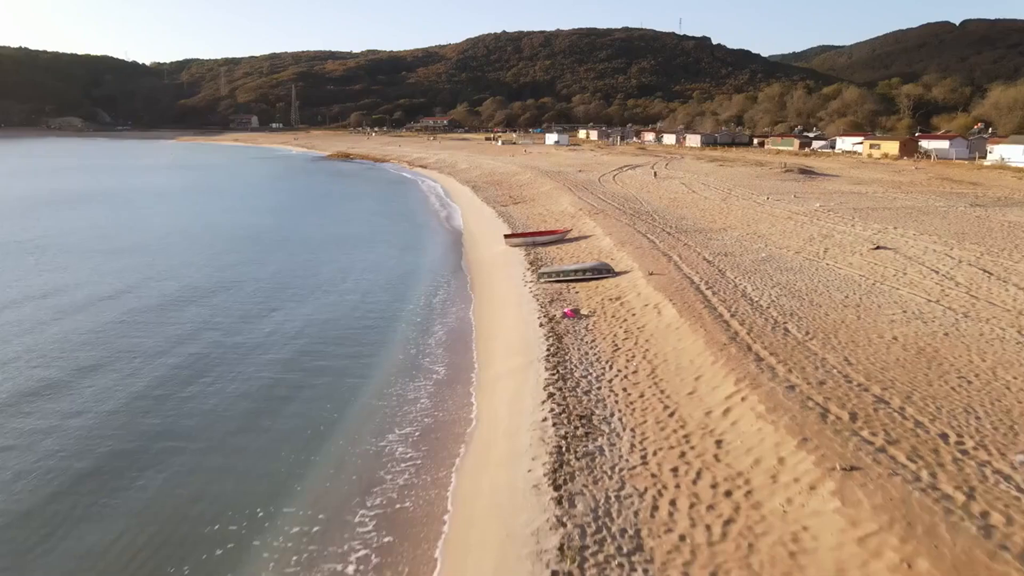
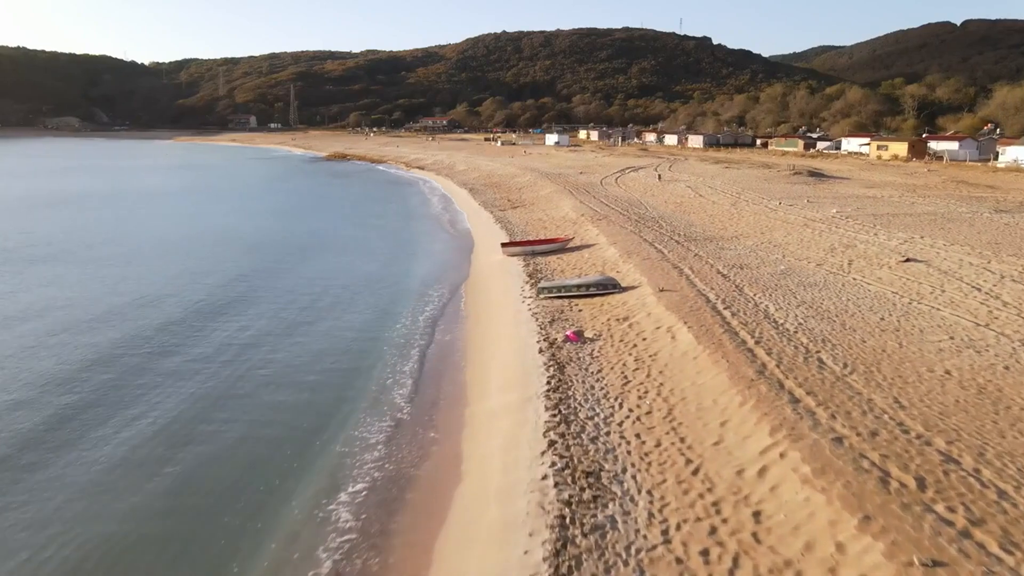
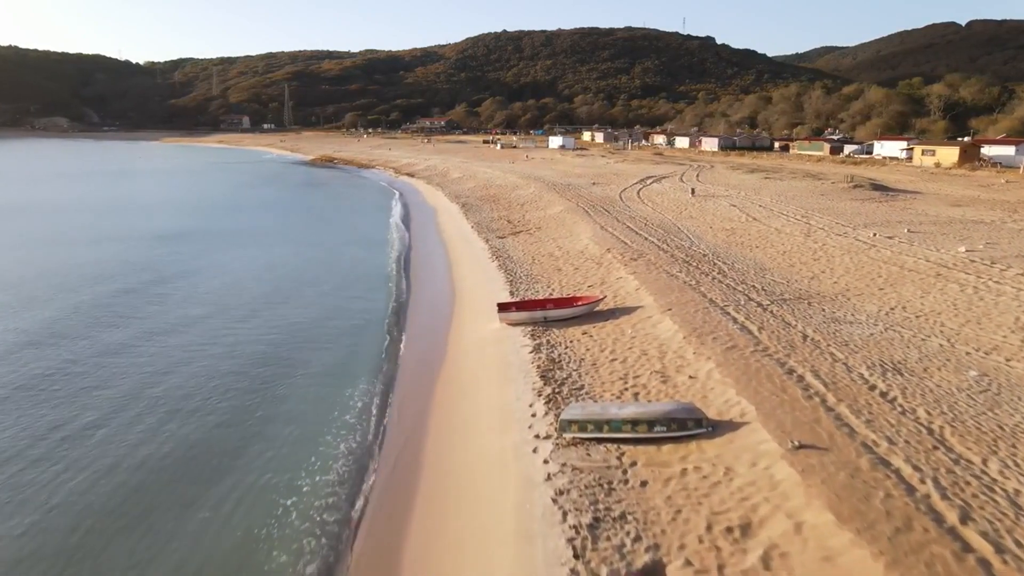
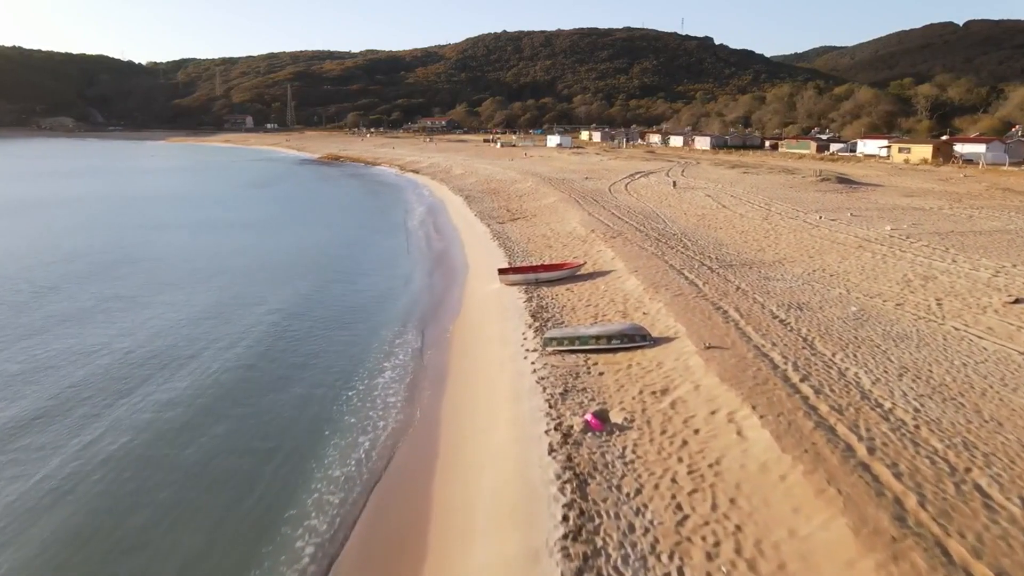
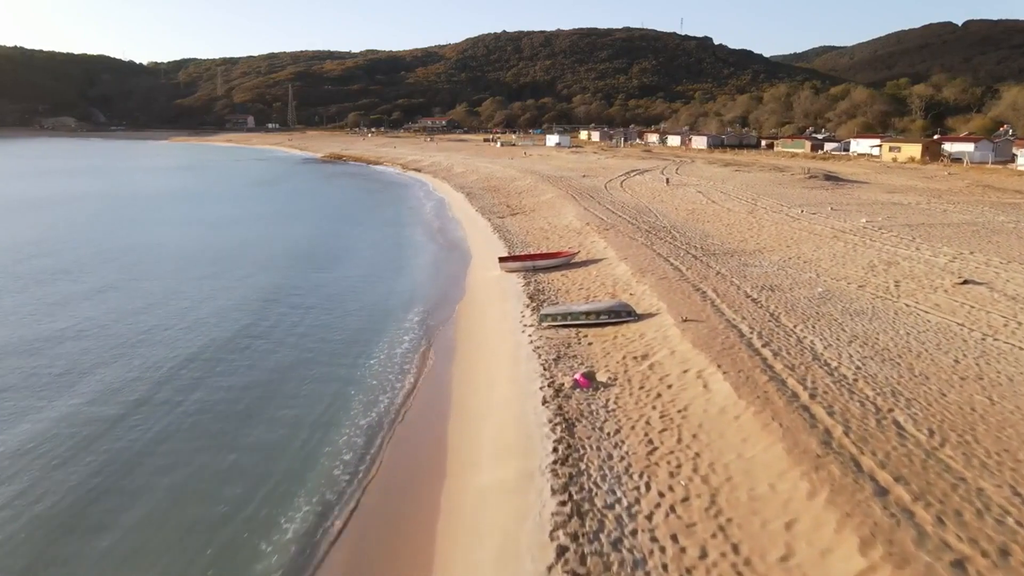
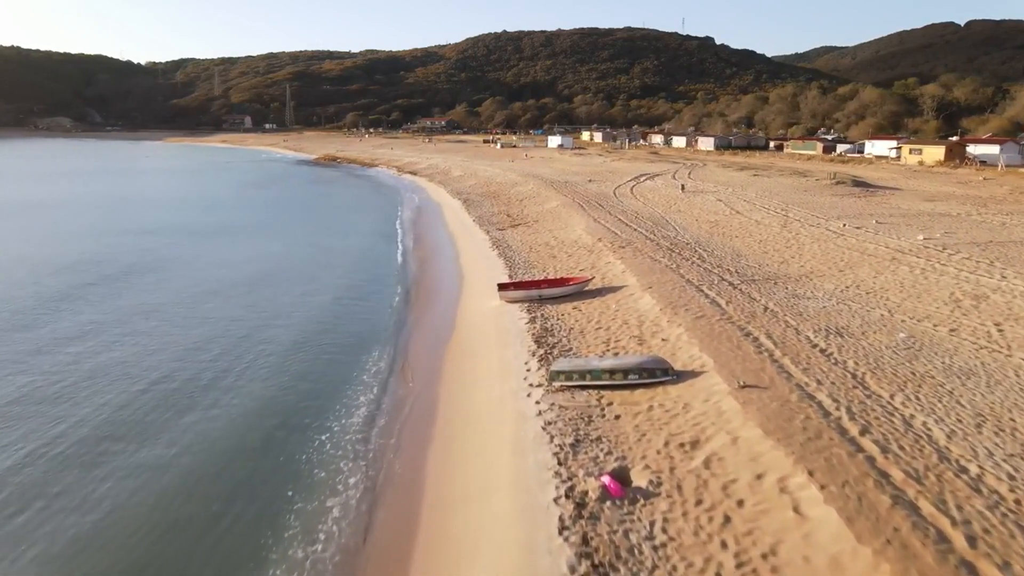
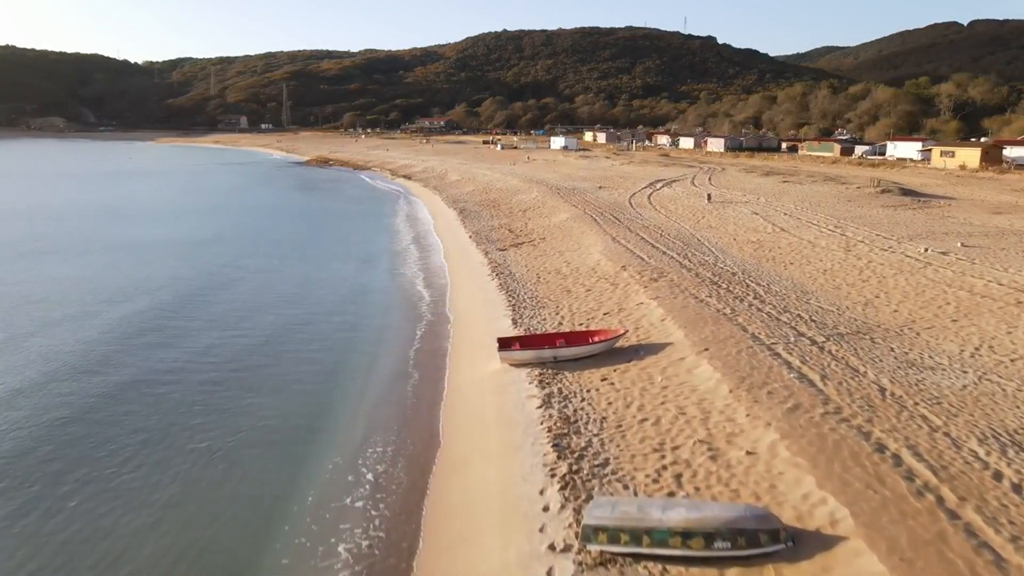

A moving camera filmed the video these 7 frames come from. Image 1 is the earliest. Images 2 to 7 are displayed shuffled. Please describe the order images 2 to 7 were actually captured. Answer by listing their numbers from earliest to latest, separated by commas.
2, 5, 4, 6, 3, 7
